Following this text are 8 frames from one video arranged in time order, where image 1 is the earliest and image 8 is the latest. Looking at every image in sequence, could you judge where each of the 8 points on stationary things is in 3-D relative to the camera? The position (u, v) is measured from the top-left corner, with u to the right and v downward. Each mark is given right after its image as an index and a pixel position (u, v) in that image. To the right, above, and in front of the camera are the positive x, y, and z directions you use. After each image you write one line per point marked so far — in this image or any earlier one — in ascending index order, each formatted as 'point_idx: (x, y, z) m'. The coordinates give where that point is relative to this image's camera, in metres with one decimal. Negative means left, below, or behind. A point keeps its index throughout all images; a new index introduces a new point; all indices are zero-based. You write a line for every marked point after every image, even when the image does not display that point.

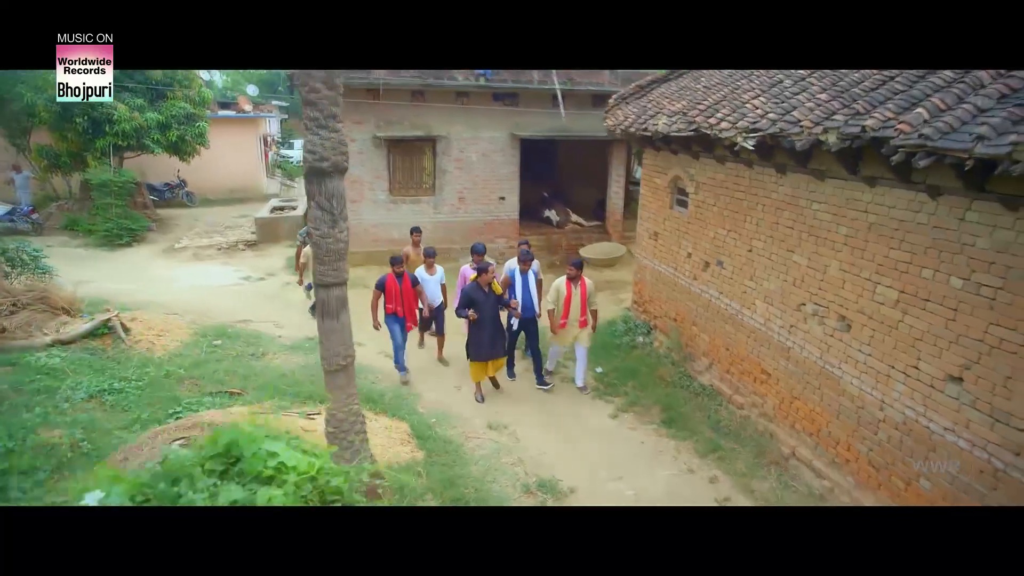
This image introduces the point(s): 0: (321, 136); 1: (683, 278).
0: (-1.2, +1.0, +4.0) m
1: (+2.1, +0.1, +7.7) m
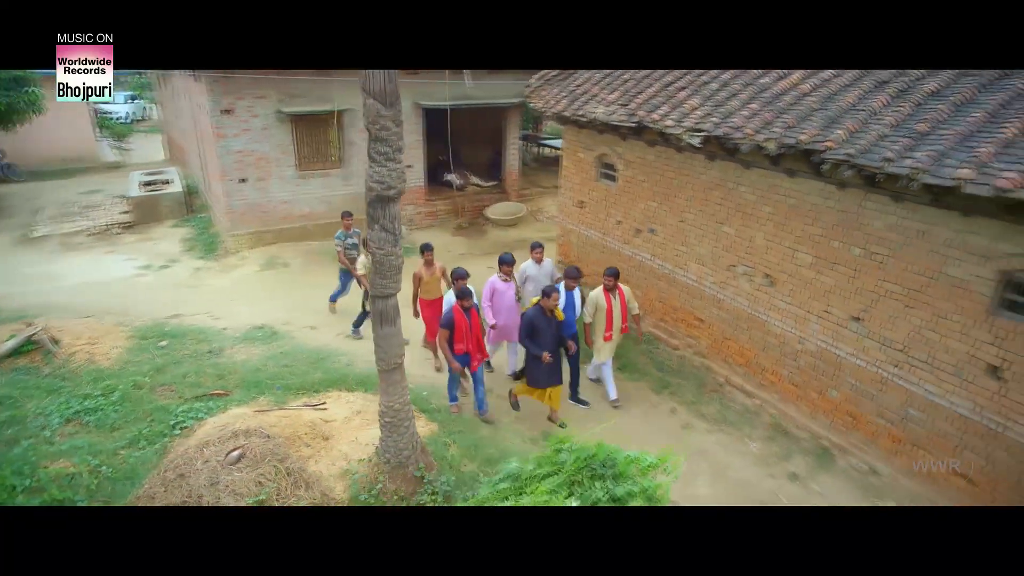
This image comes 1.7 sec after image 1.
0: (-0.9, +0.9, +4.5) m
1: (+1.4, +0.7, +8.9) m
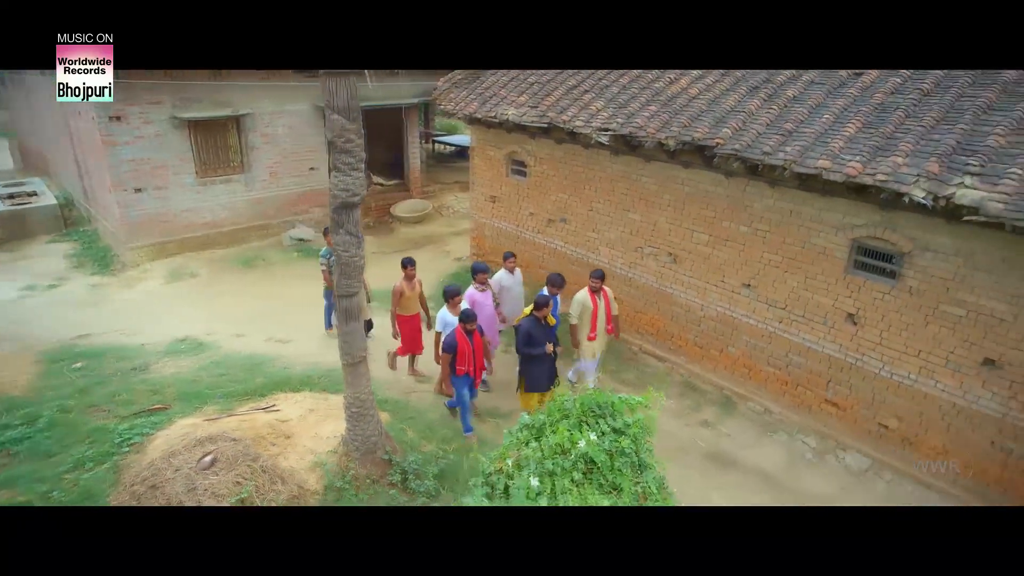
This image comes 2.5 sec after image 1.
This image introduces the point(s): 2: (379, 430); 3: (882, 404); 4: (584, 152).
0: (-1.3, +0.9, +4.9) m
1: (+0.2, +0.9, +9.6) m
2: (-1.3, -1.4, +5.9) m
3: (+3.7, -1.1, +6.2) m
4: (+1.0, +1.8, +8.3) m
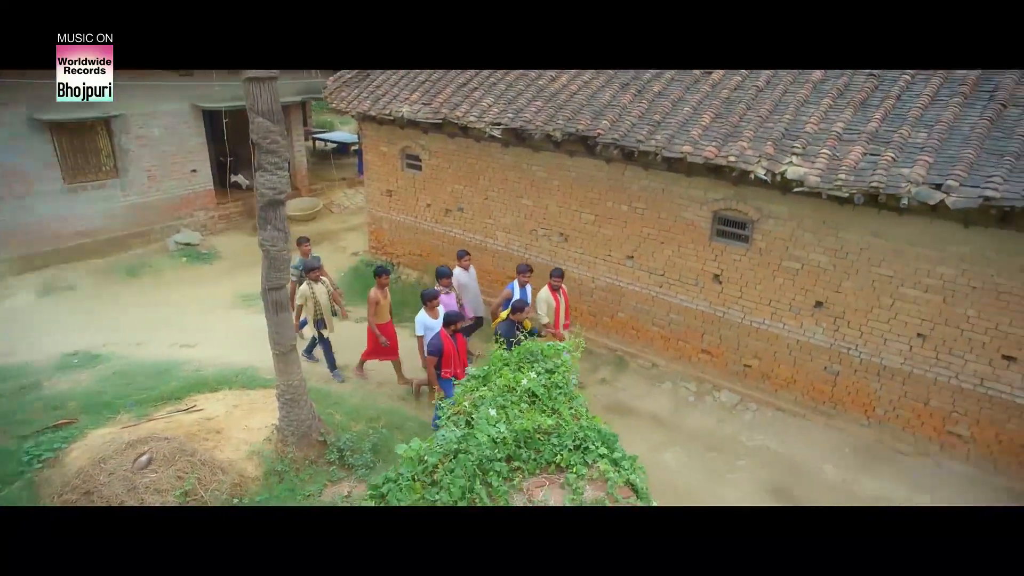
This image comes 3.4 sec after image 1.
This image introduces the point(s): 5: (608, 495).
0: (-2.0, +0.9, +5.2) m
1: (-1.4, +1.1, +10.2) m
2: (-2.0, -1.3, +6.3) m
3: (+2.8, -0.7, +7.5) m
4: (-0.5, +2.1, +9.0) m
5: (+0.7, -1.2, +4.3) m
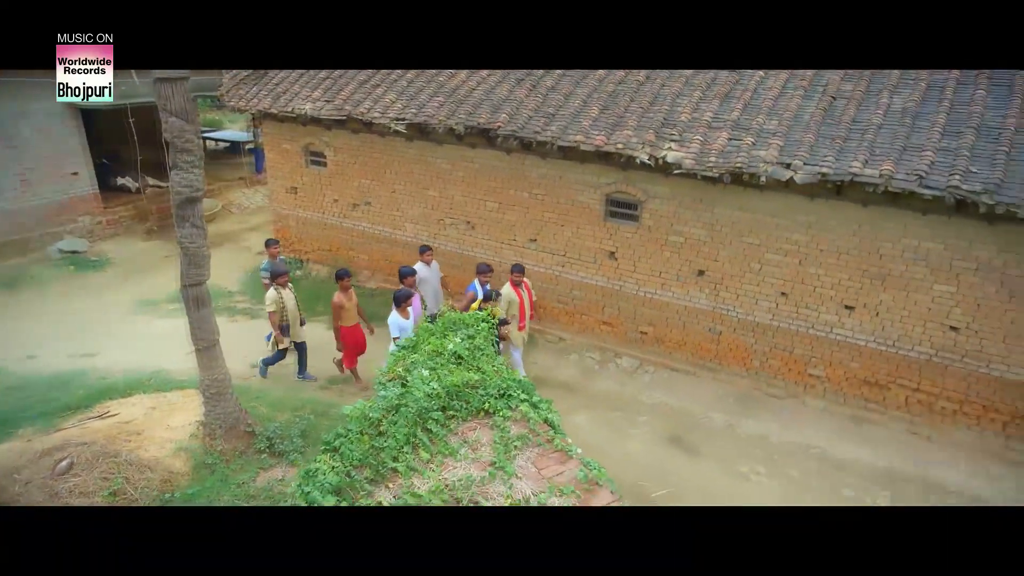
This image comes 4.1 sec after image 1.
0: (-2.8, +1.0, +5.3) m
1: (-3.0, +1.2, +10.3) m
2: (-2.8, -1.2, +6.4) m
3: (+1.7, -0.4, +8.3) m
4: (-2.0, +2.2, +9.3) m
5: (+0.1, -1.0, +4.8) m
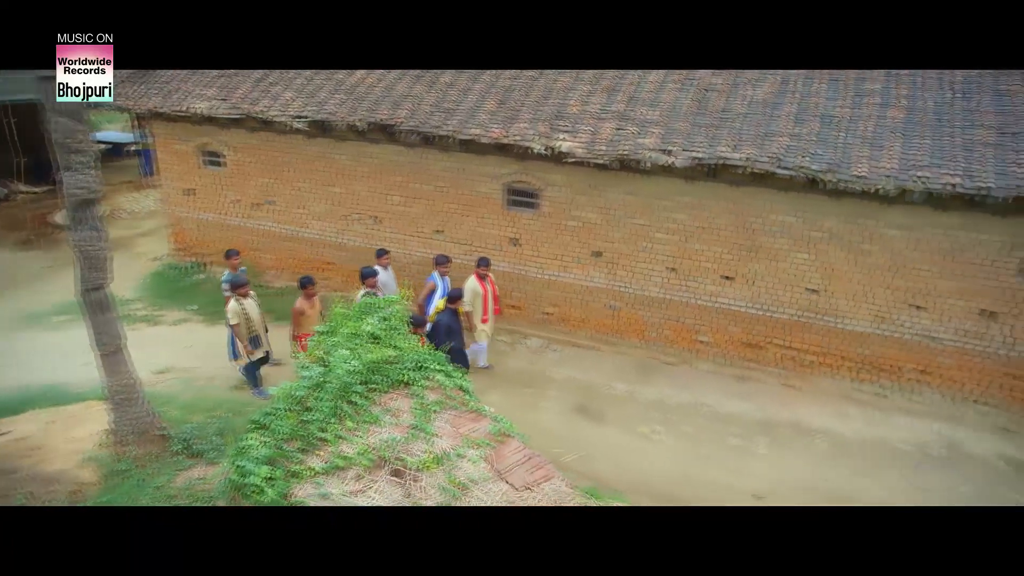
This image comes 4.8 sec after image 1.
0: (-3.6, +1.0, +5.3) m
1: (-4.5, +1.1, +10.1) m
2: (-3.7, -1.3, +6.3) m
3: (+0.4, -0.1, +8.8) m
4: (-3.4, +2.2, +9.2) m
5: (-0.6, -0.9, +5.2) m
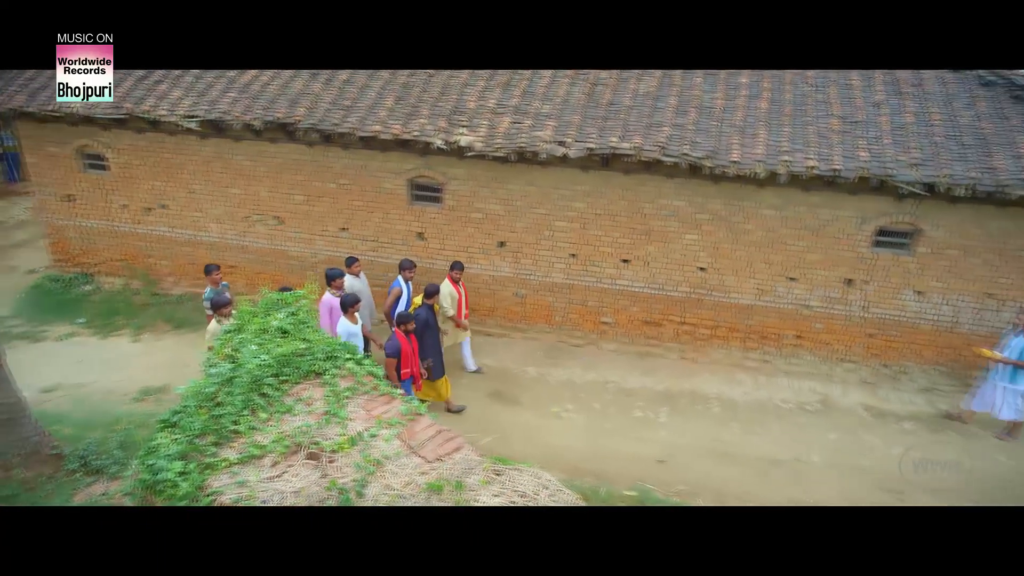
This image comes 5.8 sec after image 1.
0: (-4.4, +0.8, +4.9) m
1: (-6.0, +1.0, +9.6) m
2: (-4.5, -1.4, +6.0) m
3: (-0.9, 0.0, +9.1) m
4: (-4.9, +2.1, +8.9) m
5: (-1.3, -0.8, +5.3) m
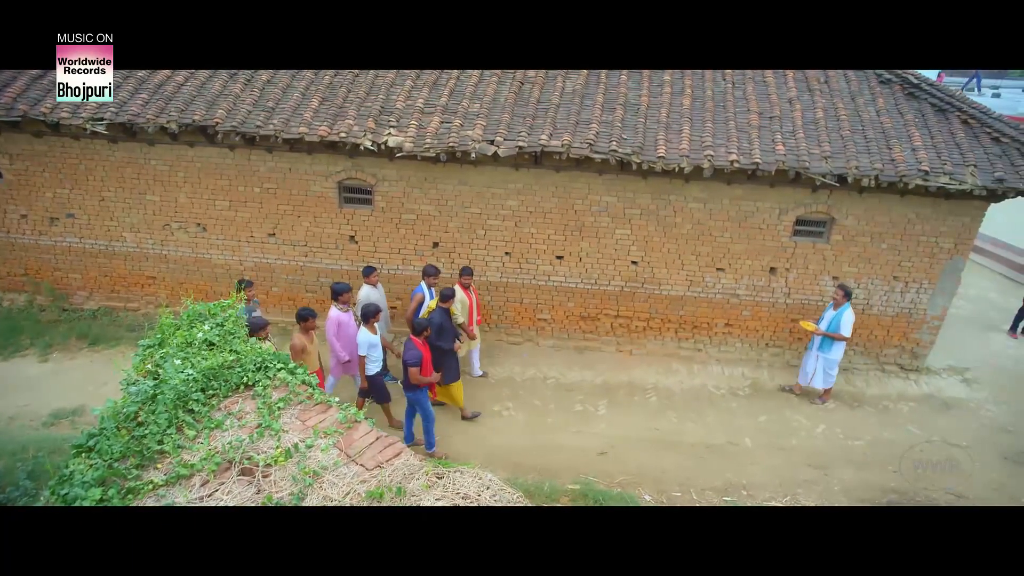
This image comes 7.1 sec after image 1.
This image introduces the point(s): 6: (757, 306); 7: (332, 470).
0: (-4.9, +0.7, +4.5) m
1: (-7.0, +0.7, +9.0) m
2: (-5.1, -1.5, +5.5) m
3: (-1.8, -0.1, +8.9) m
4: (-5.8, +1.9, +8.3) m
5: (-1.8, -0.9, +5.1) m
6: (+3.4, -0.3, +8.7) m
7: (-1.3, -1.3, +4.4) m
